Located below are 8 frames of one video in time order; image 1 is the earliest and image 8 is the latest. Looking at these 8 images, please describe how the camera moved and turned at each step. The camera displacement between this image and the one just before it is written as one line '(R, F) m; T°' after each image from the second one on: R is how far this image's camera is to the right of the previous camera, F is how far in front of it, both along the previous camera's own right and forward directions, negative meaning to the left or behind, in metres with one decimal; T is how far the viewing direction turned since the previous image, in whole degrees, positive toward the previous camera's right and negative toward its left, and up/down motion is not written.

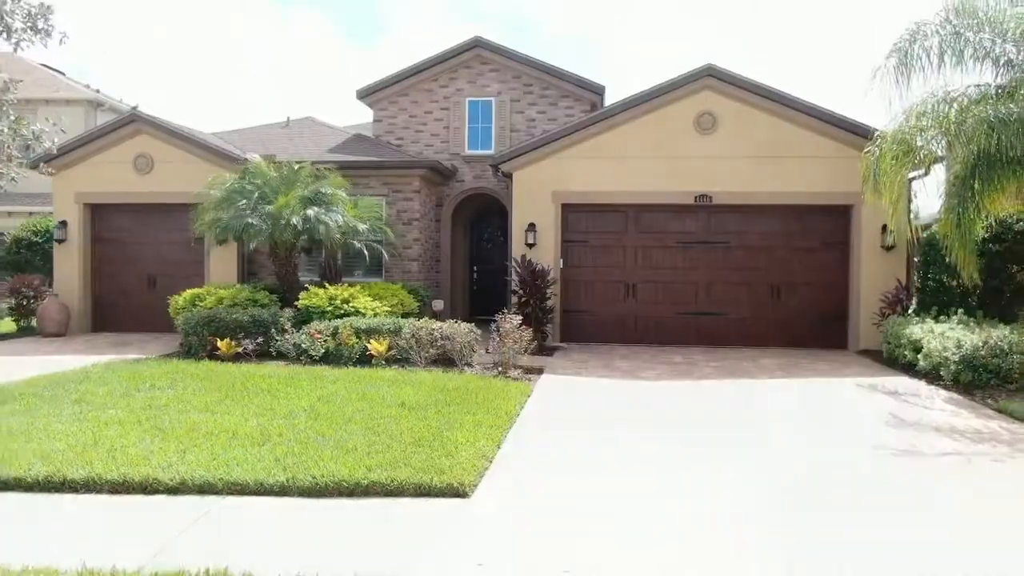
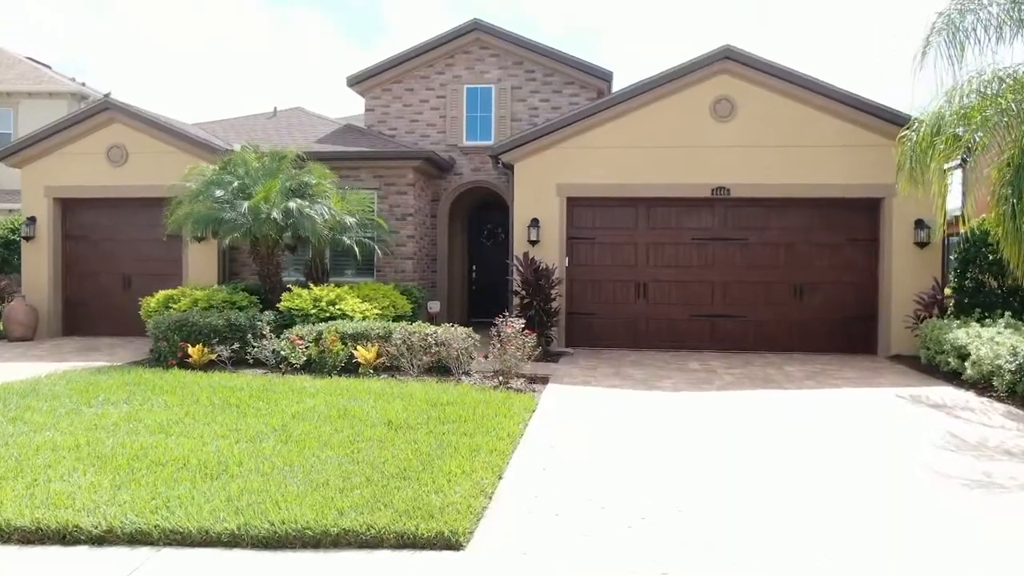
(0.0, +1.0) m; 0°
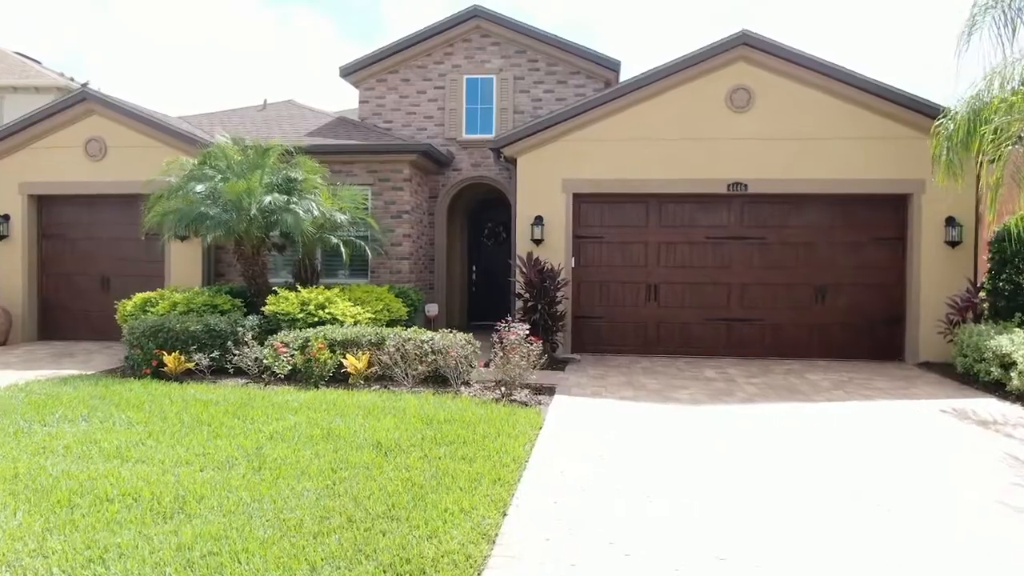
(-0.1, +0.8) m; 0°
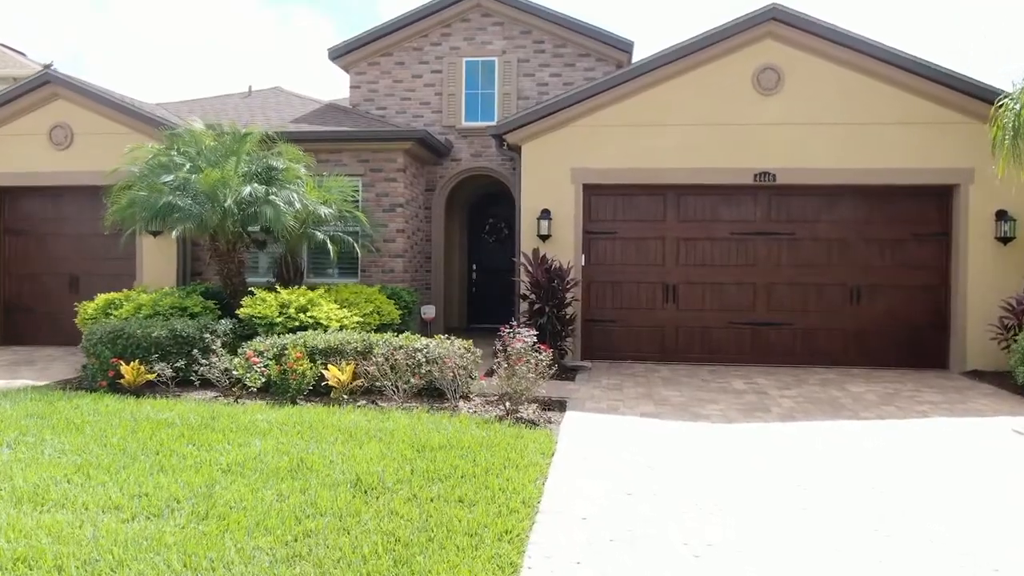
(-0.1, +1.1) m; 0°
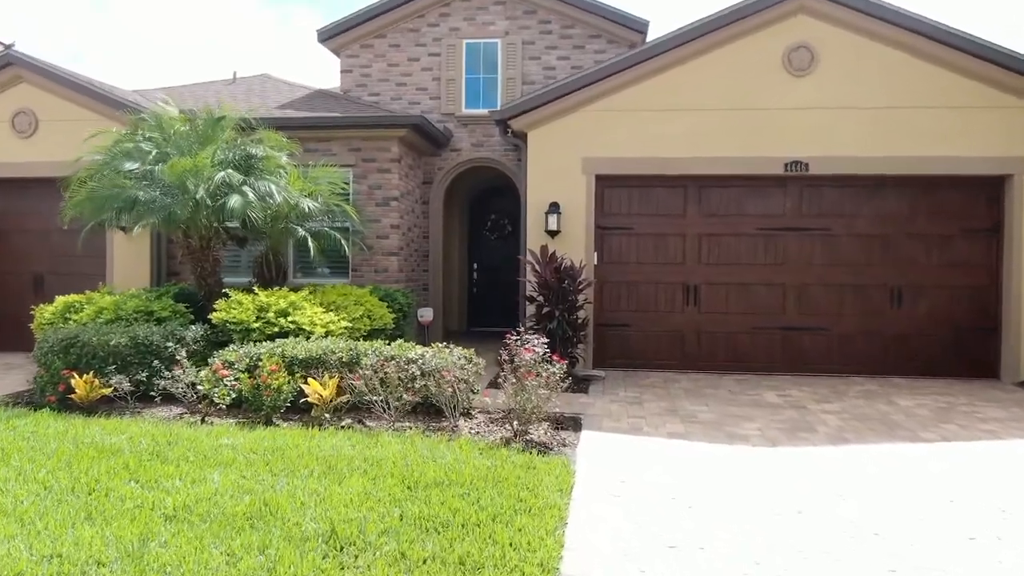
(-0.1, +1.0) m; 0°
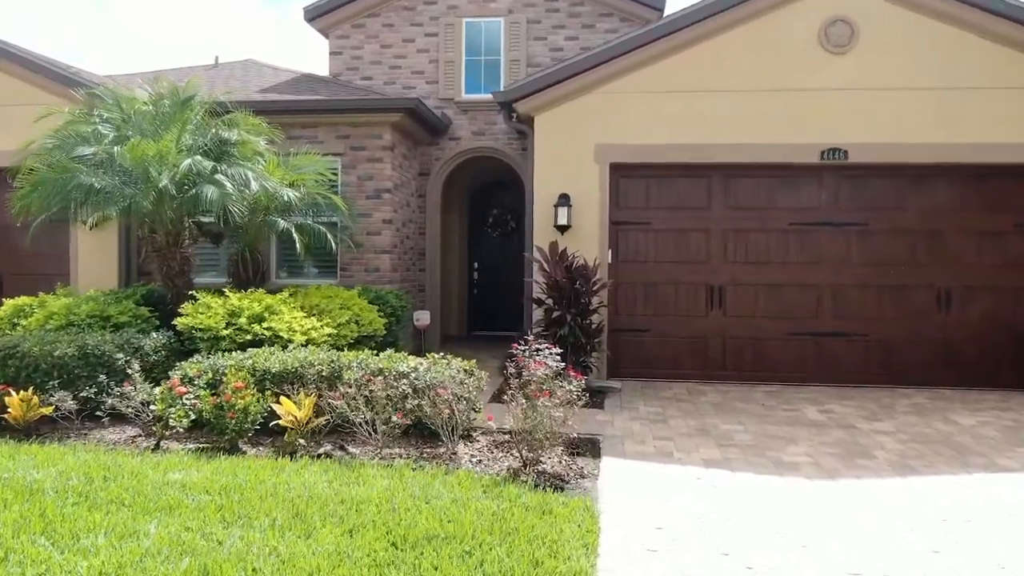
(-0.1, +1.0) m; 0°
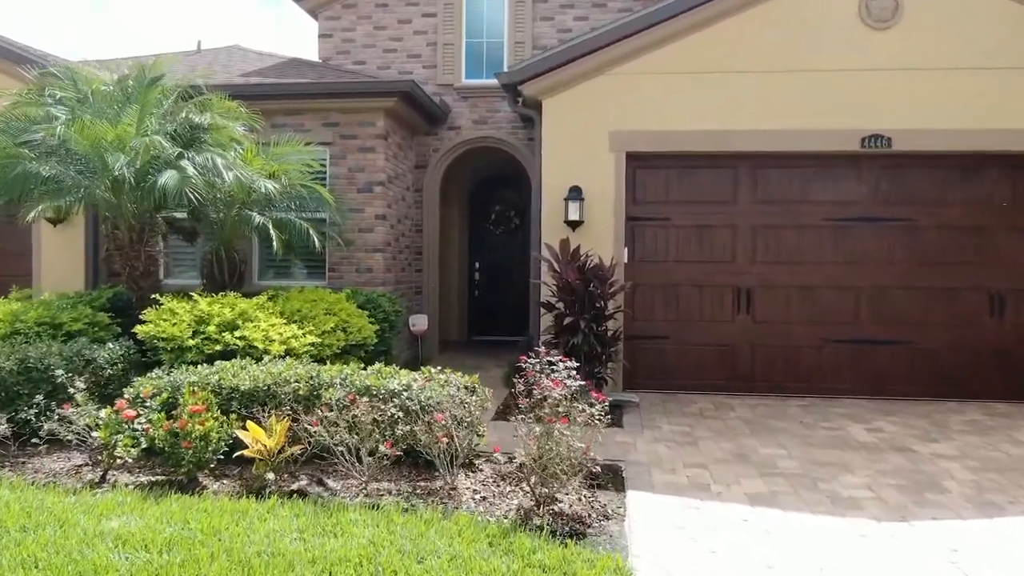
(-0.1, +0.8) m; 0°
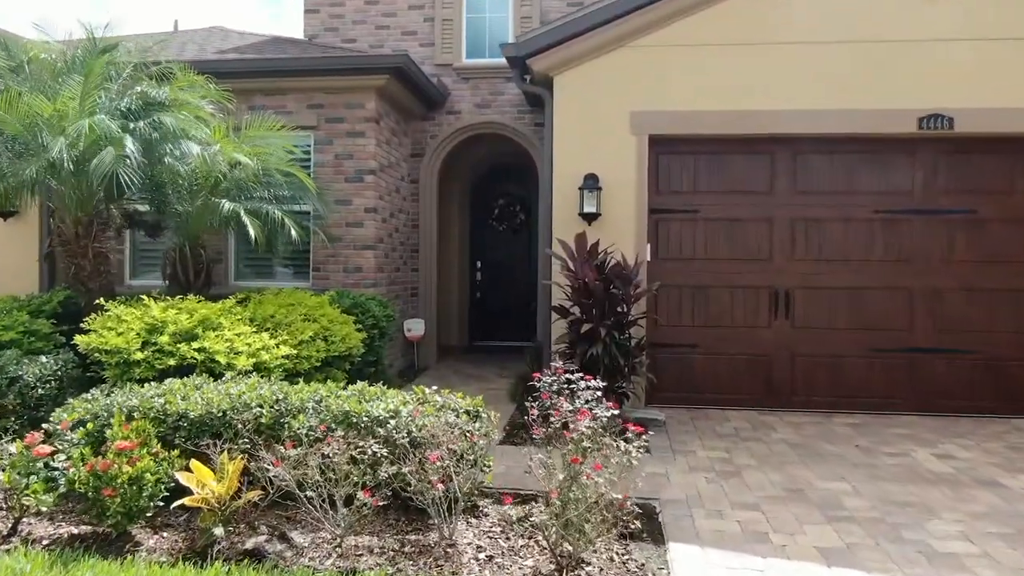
(-0.1, +0.9) m; 0°
